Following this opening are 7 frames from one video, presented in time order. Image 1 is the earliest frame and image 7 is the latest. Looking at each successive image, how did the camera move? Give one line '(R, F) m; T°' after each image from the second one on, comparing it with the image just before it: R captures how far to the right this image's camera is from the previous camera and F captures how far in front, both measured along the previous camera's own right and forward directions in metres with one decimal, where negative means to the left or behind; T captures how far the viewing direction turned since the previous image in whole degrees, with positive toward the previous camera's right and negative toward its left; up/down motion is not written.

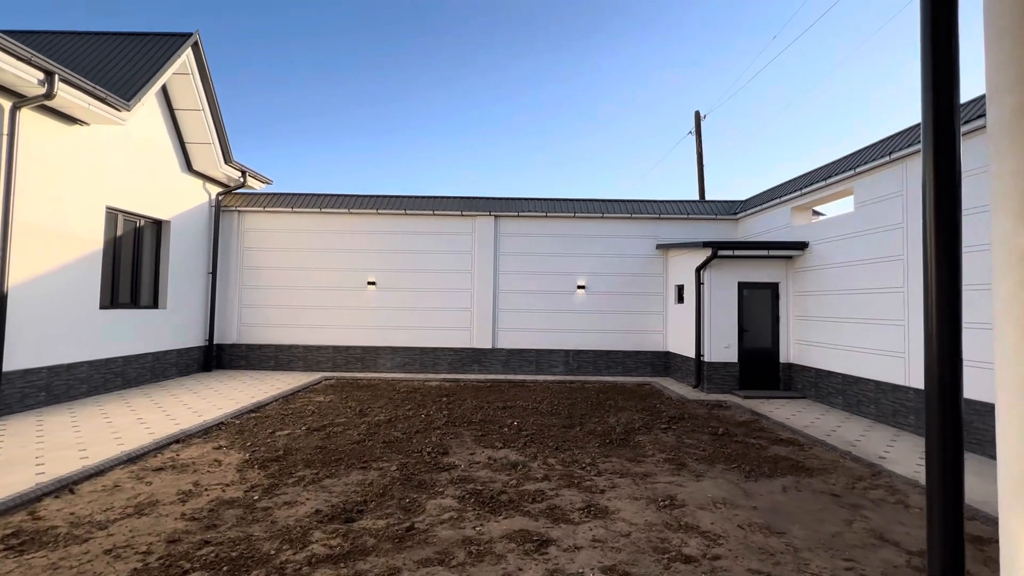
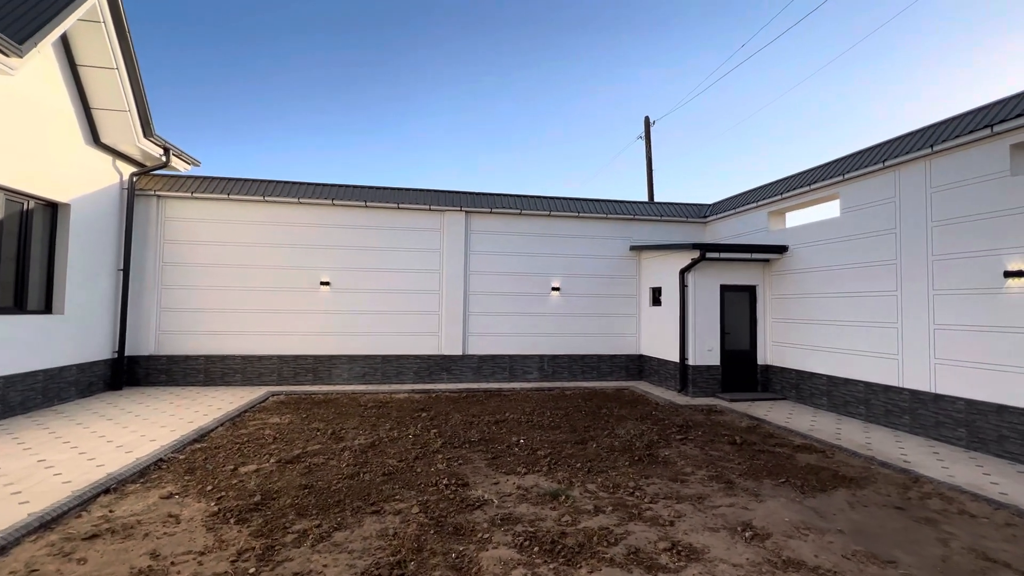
(-0.9, +0.6) m; +10°
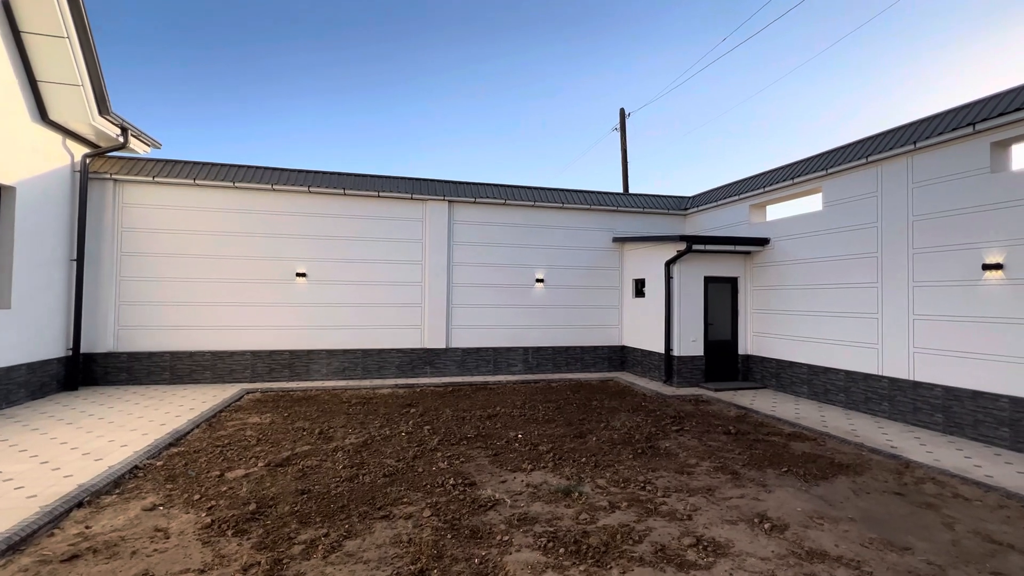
(-0.3, +0.1) m; +4°
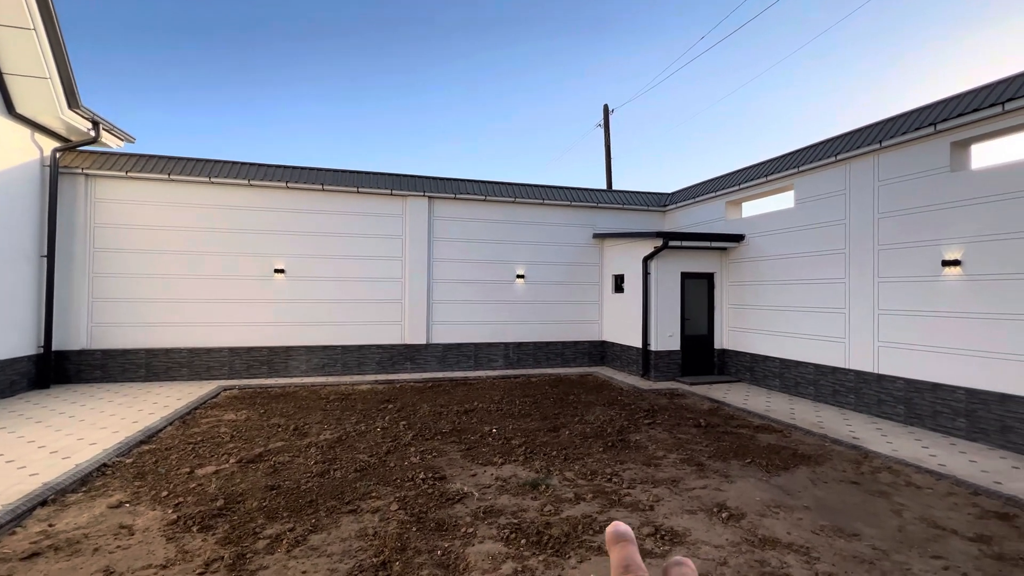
(+0.2, 0.0) m; +1°
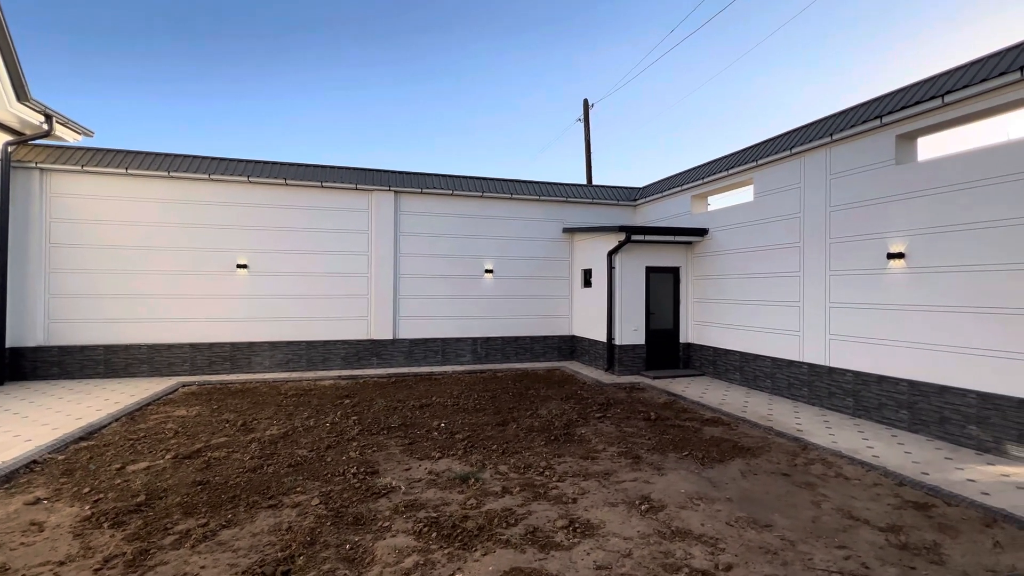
(+0.5, 0.0) m; +1°
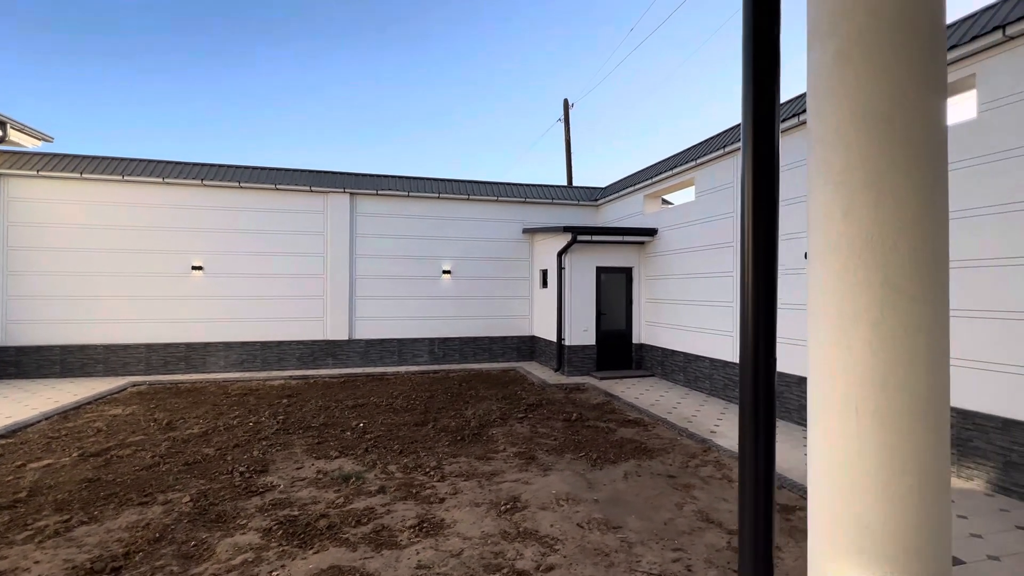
(+1.0, 0.0) m; -1°
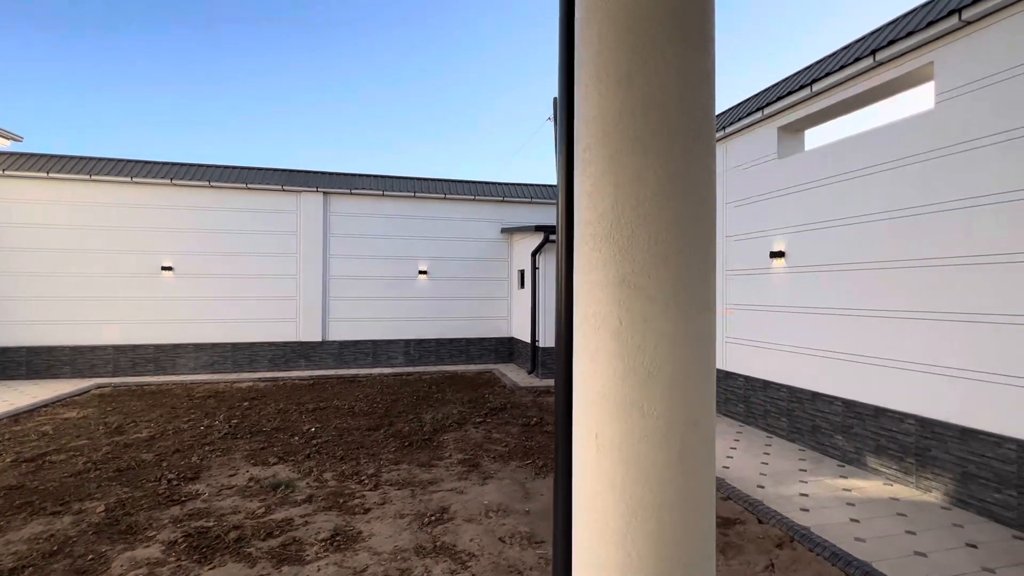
(+0.5, +0.2) m; -1°
